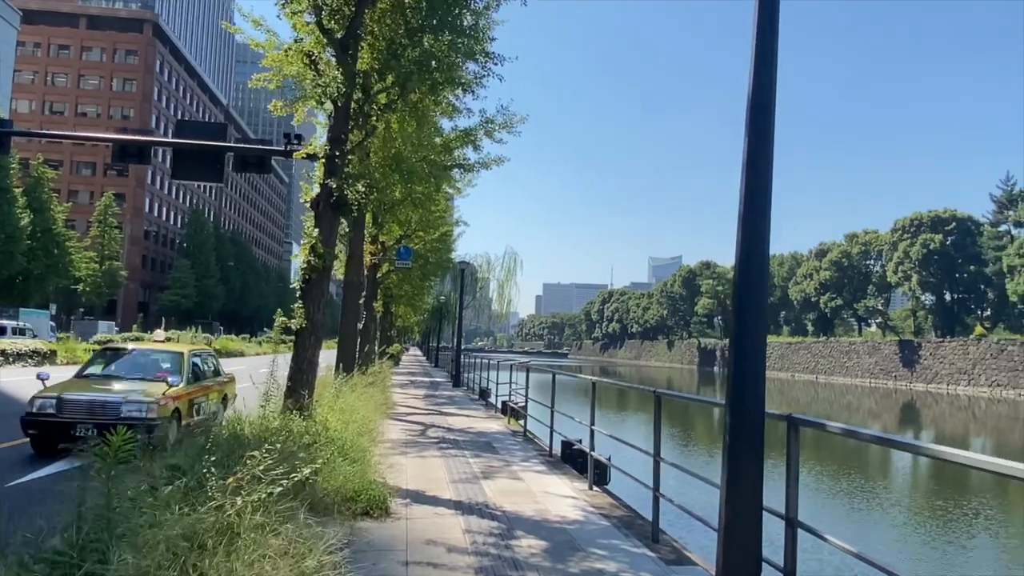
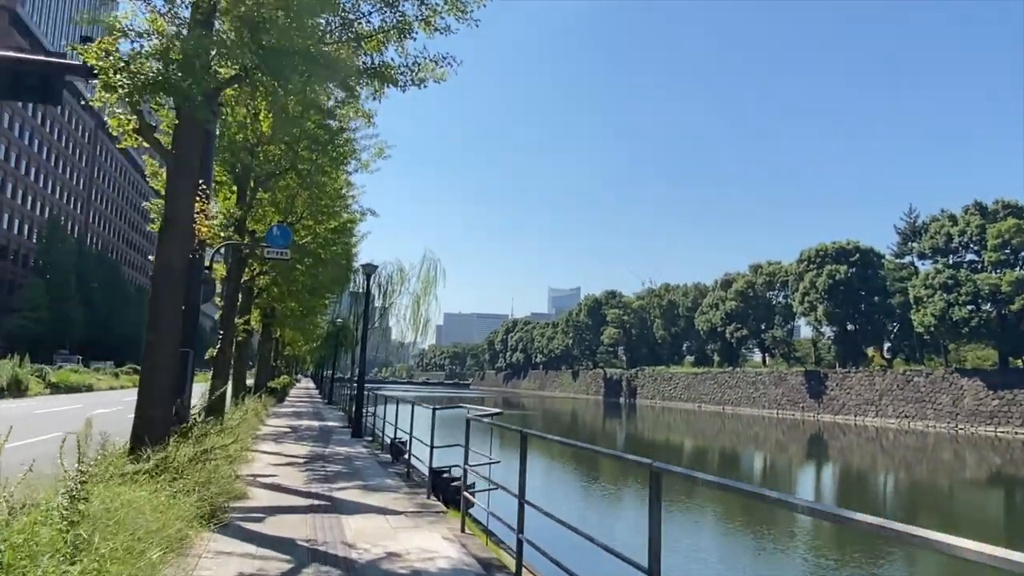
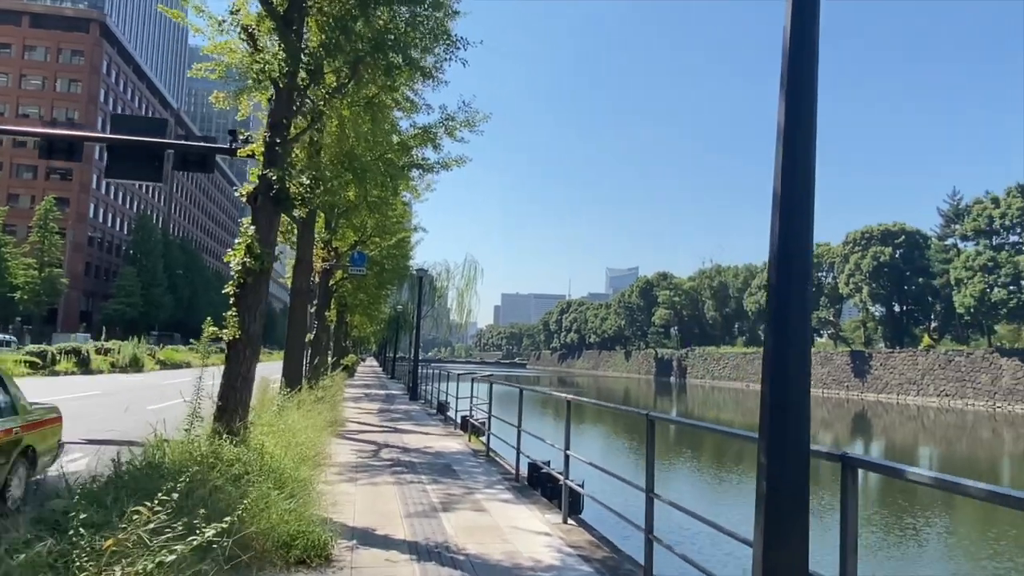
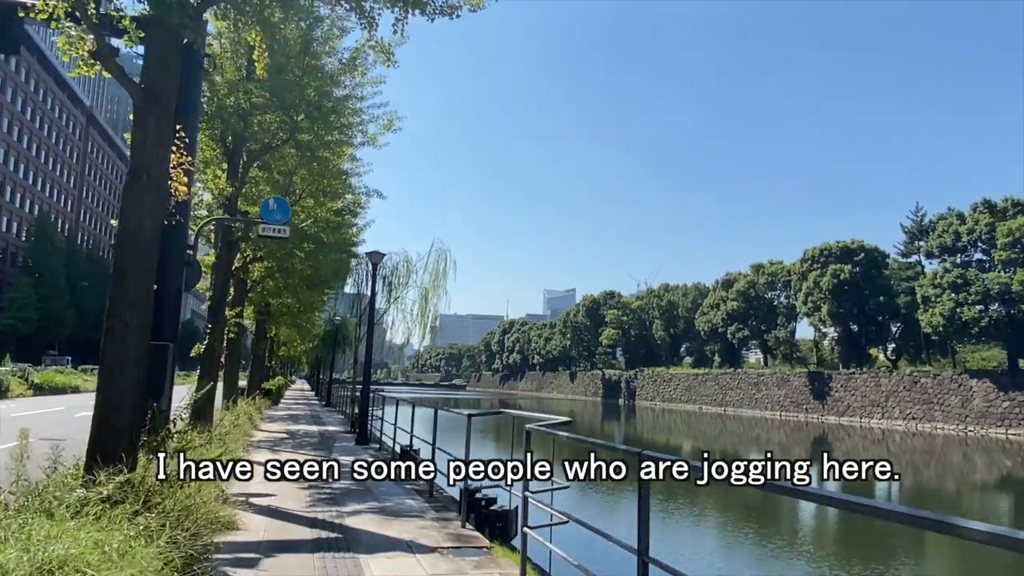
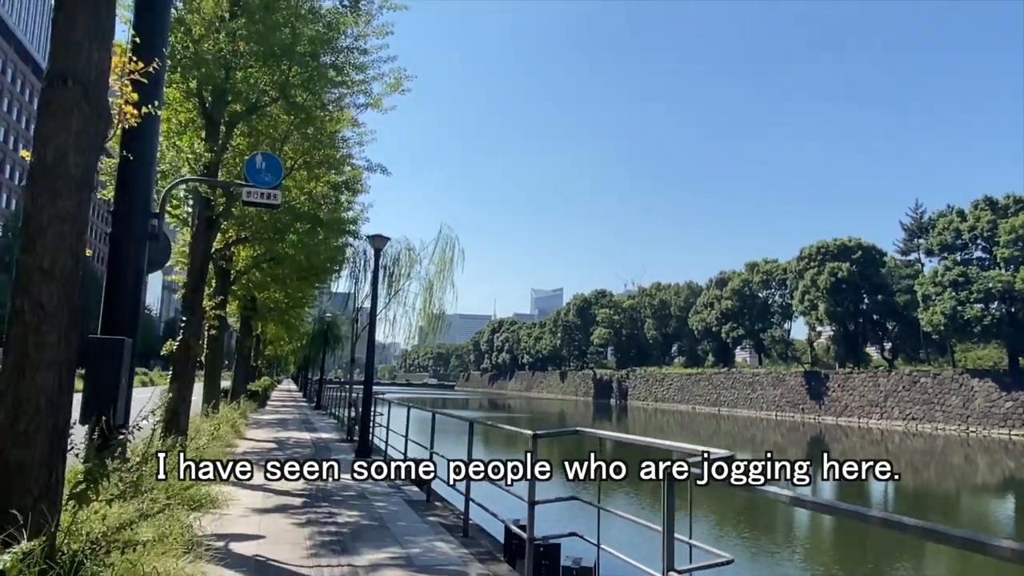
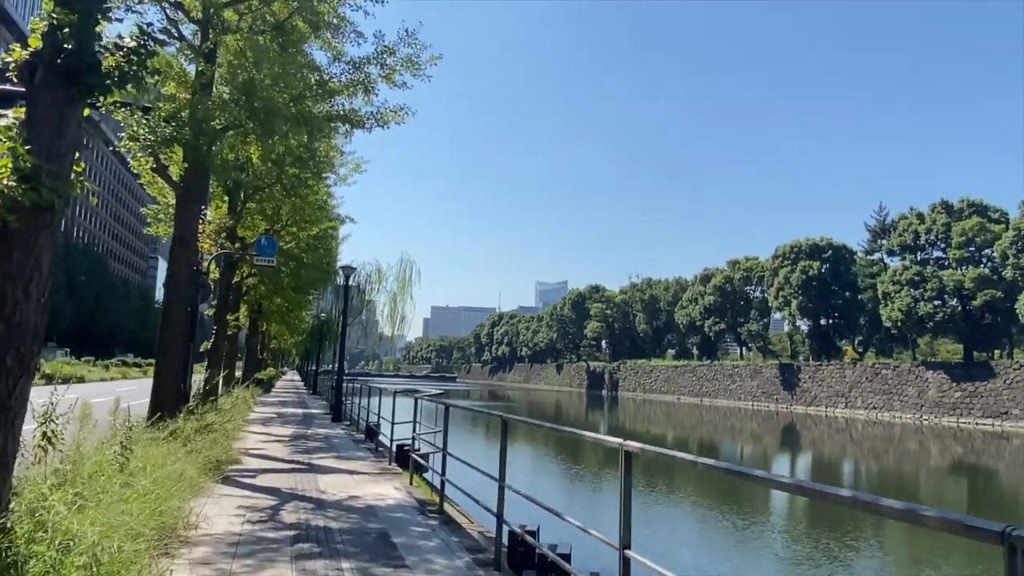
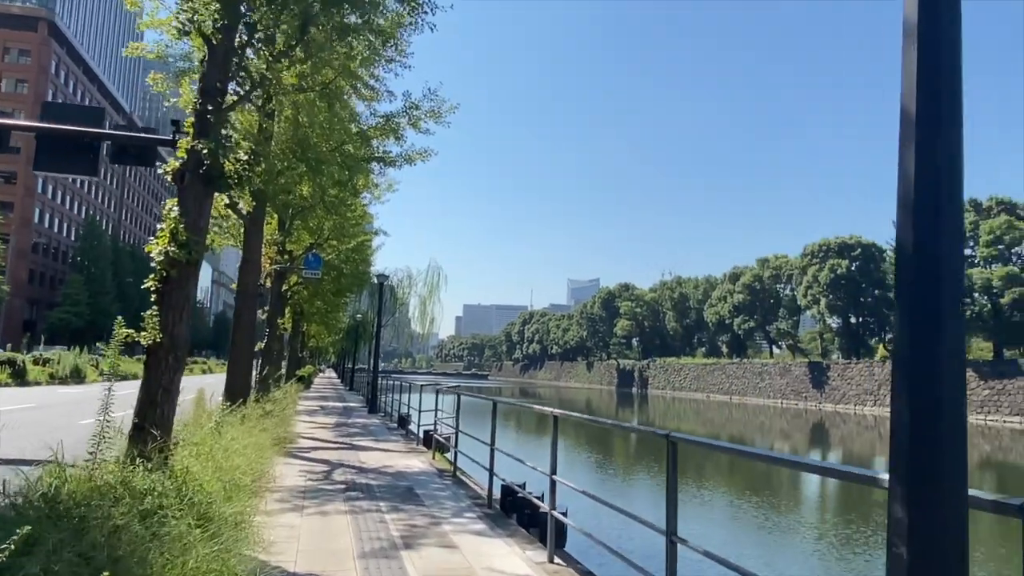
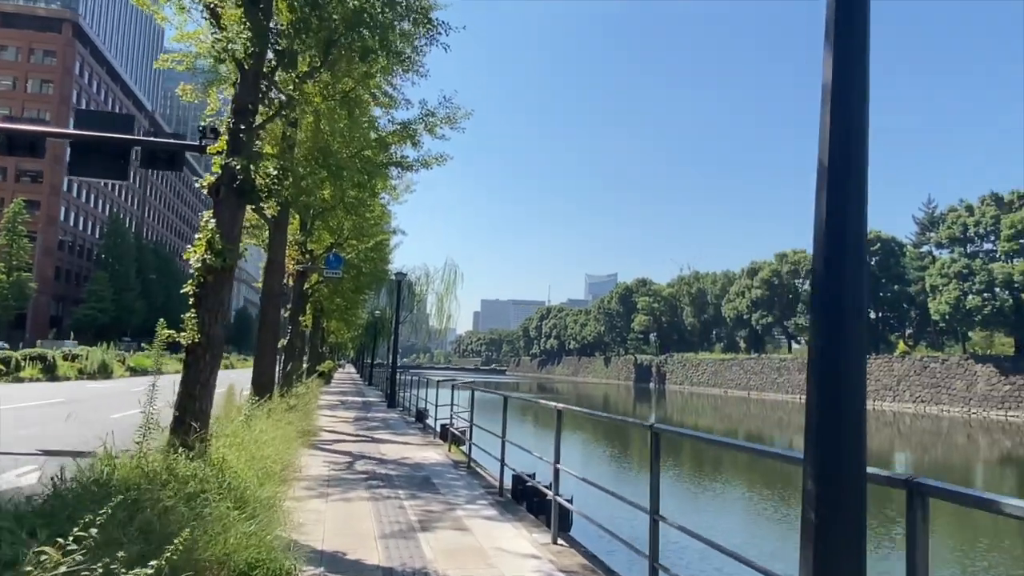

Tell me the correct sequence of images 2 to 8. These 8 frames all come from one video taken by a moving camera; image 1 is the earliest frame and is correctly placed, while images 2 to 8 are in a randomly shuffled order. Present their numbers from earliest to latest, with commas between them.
3, 8, 7, 6, 2, 4, 5
